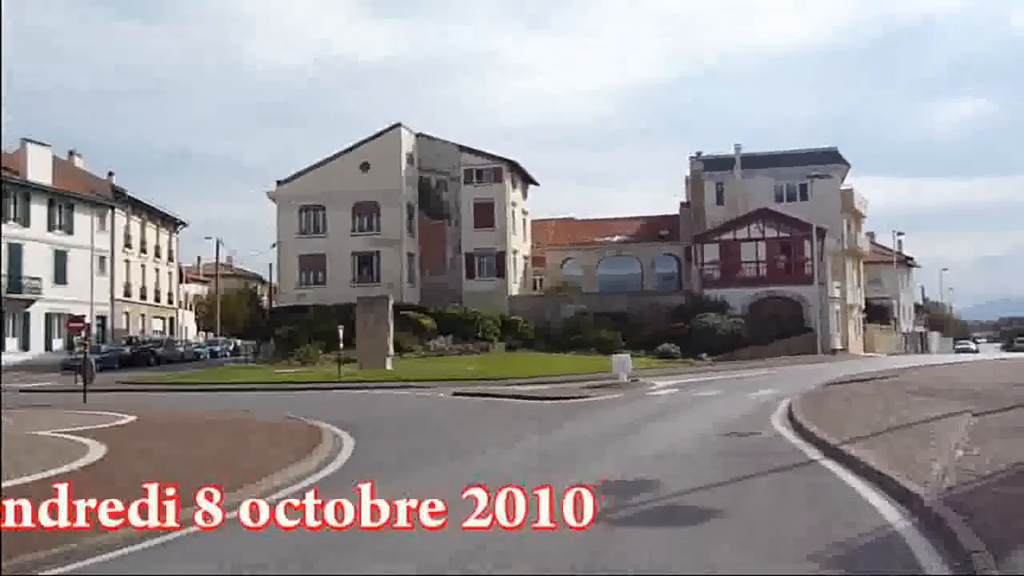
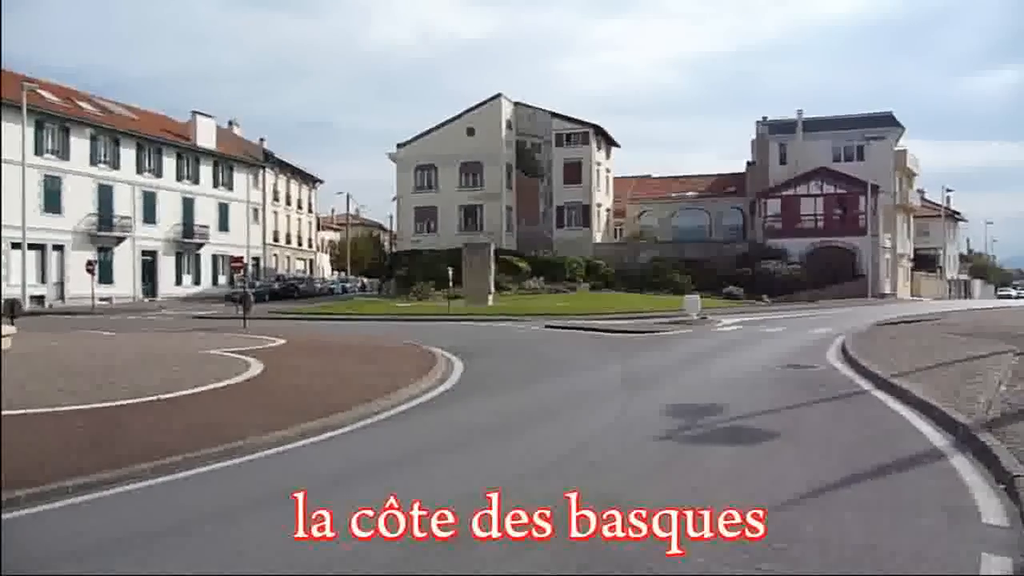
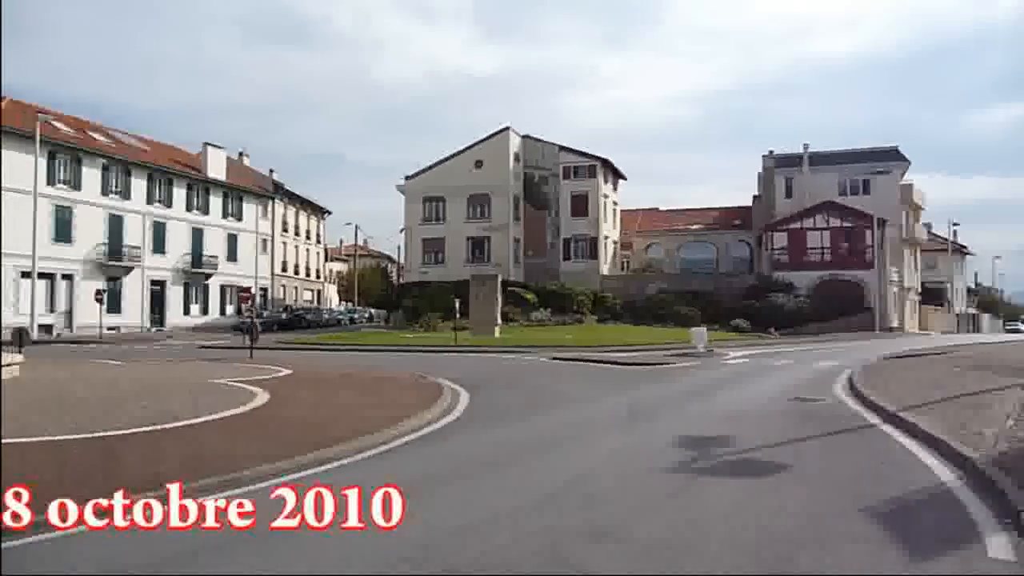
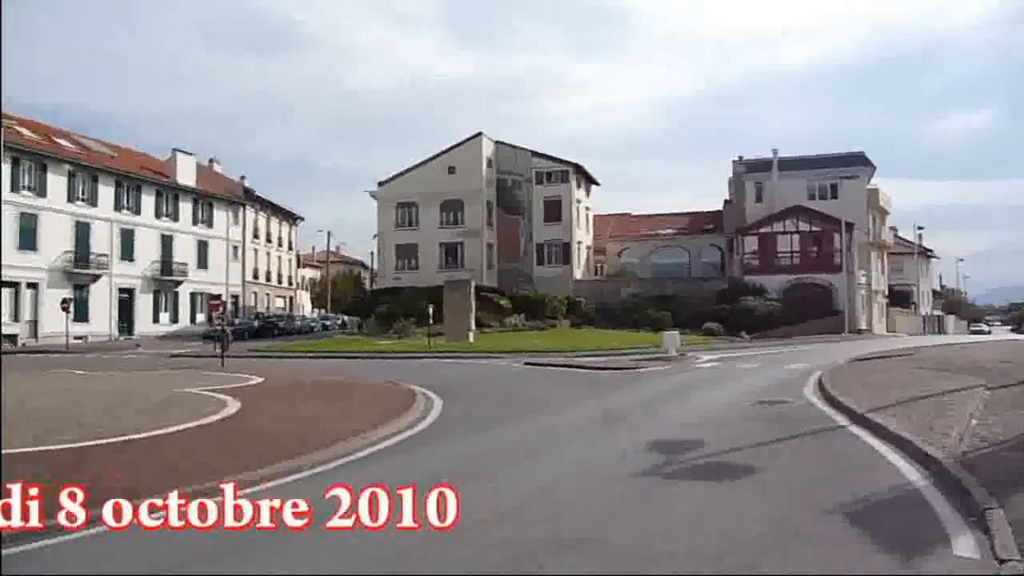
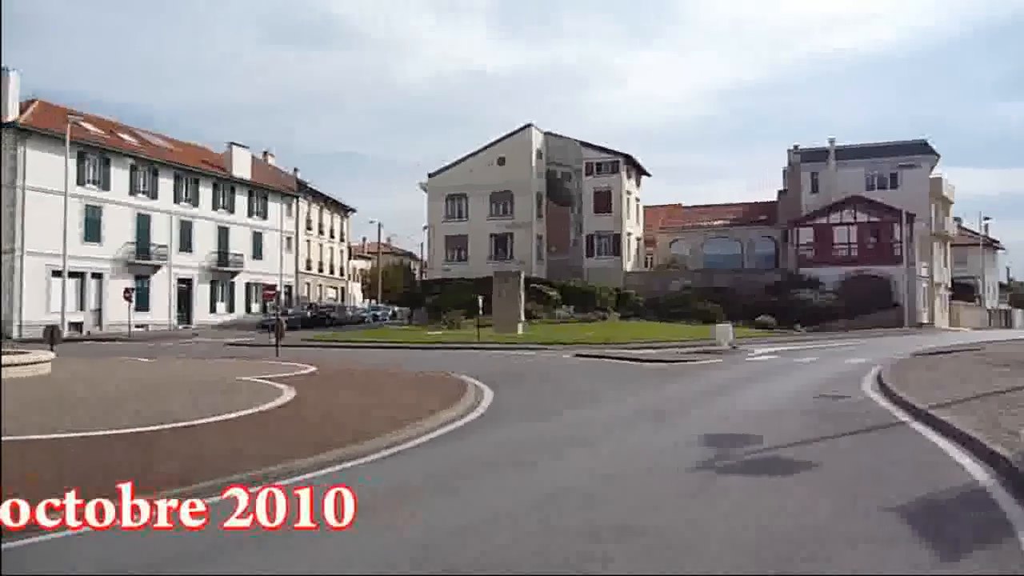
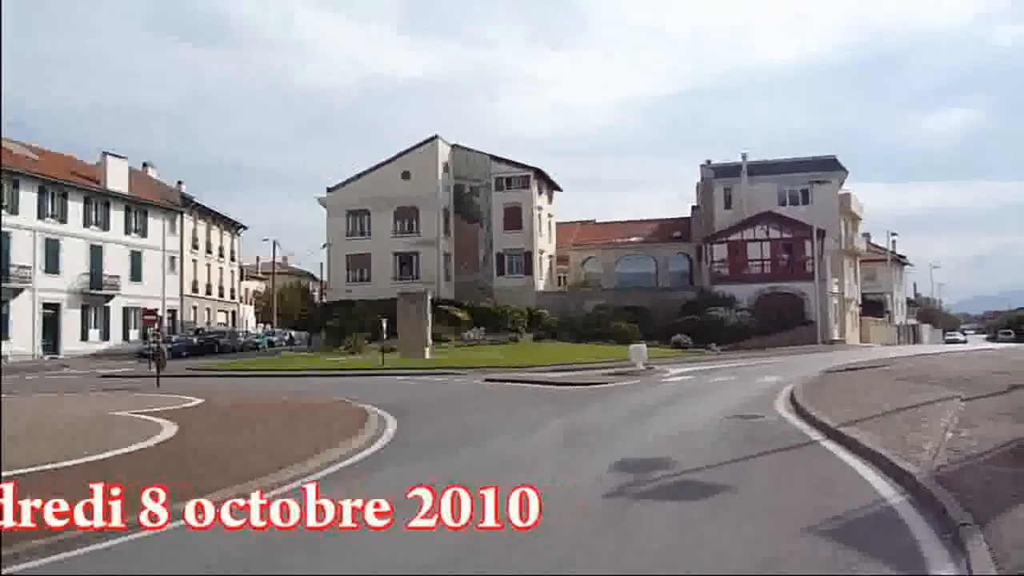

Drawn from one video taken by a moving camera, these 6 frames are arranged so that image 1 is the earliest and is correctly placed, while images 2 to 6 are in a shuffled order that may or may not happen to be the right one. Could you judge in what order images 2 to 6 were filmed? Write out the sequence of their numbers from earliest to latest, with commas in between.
6, 4, 3, 5, 2
